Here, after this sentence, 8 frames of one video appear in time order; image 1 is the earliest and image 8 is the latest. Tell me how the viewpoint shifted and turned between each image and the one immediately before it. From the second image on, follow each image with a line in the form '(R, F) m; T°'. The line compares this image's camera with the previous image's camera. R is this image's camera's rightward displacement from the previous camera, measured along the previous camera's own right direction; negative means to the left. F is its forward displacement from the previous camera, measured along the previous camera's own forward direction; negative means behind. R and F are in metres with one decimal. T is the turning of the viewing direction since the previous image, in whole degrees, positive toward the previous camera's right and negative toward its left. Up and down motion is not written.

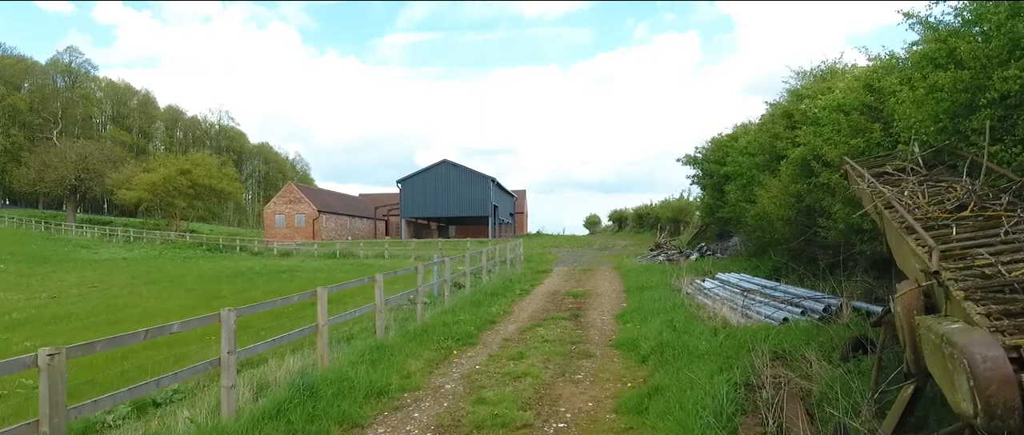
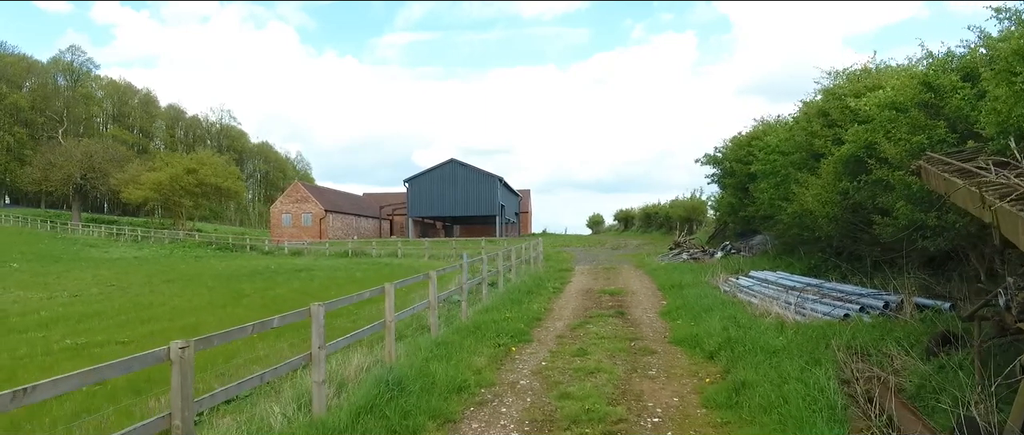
(-0.8, 0.0) m; 0°
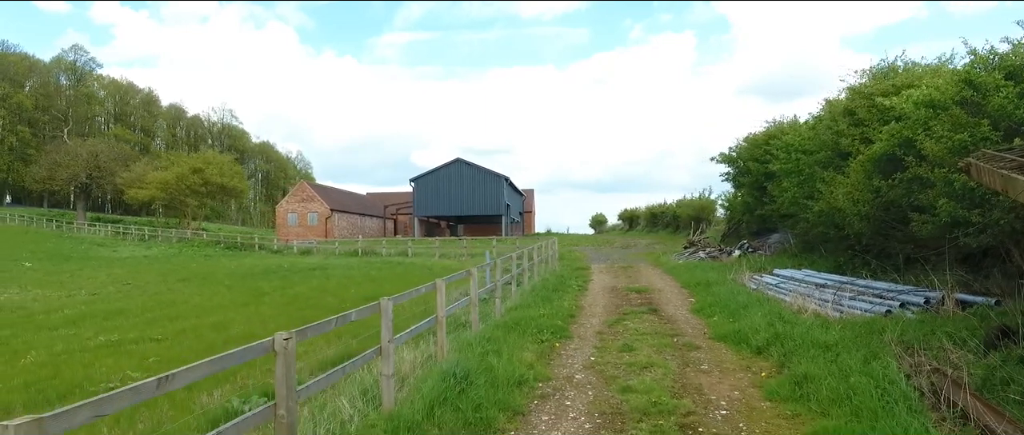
(-0.6, -0.1) m; 0°
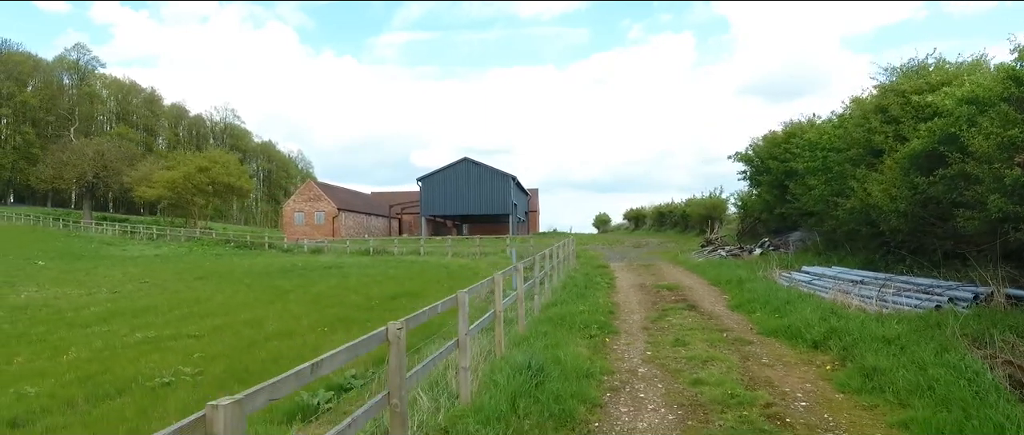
(-0.7, 0.0) m; 0°
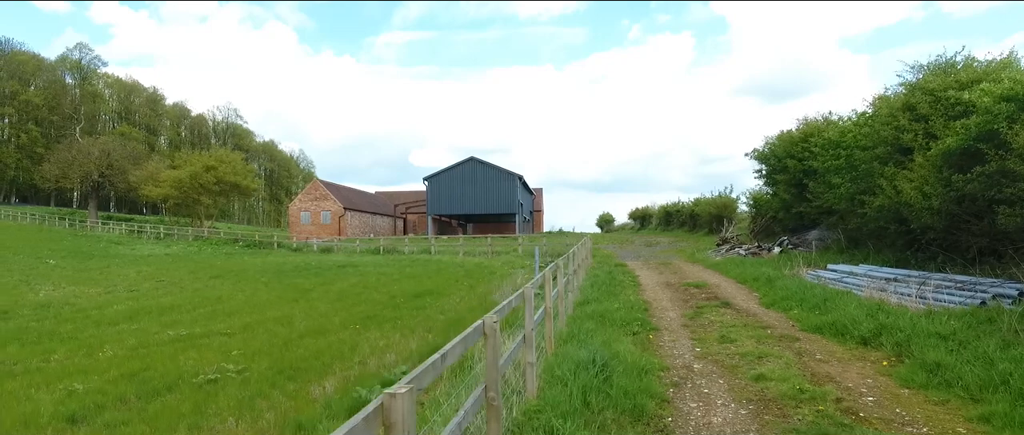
(-0.6, 0.0) m; 0°
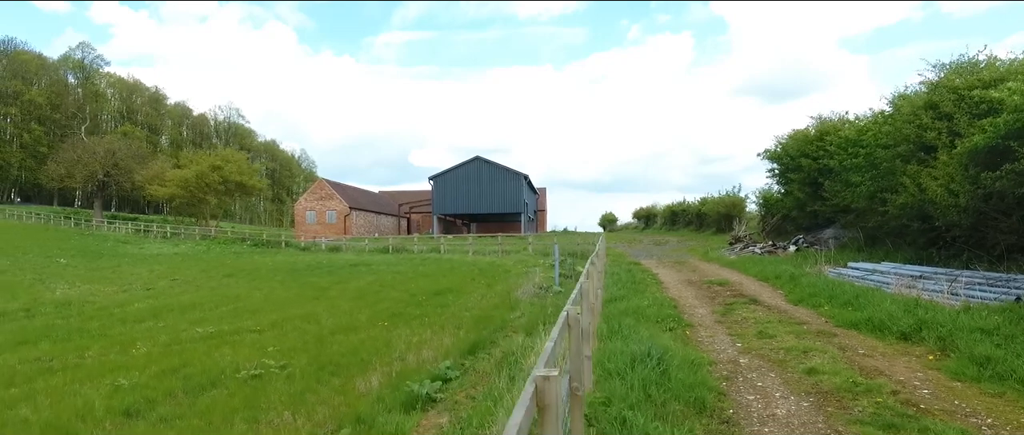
(-0.5, -0.1) m; 0°
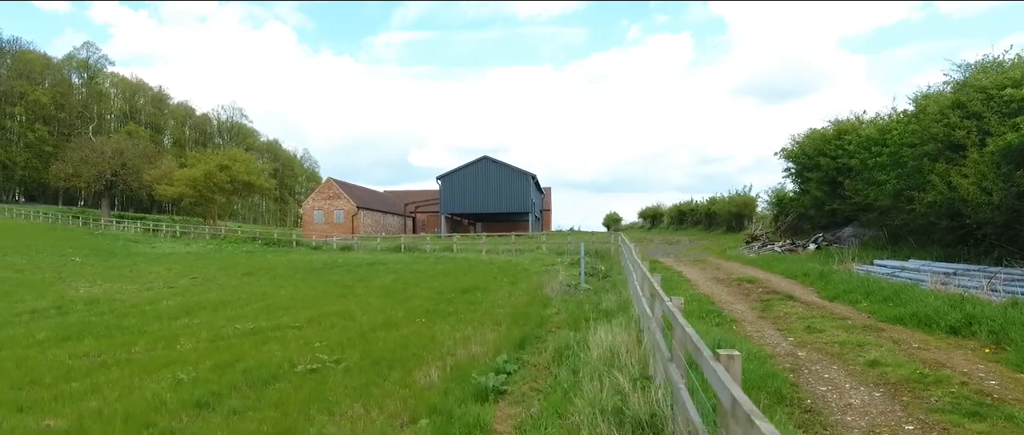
(-0.7, -0.1) m; 0°
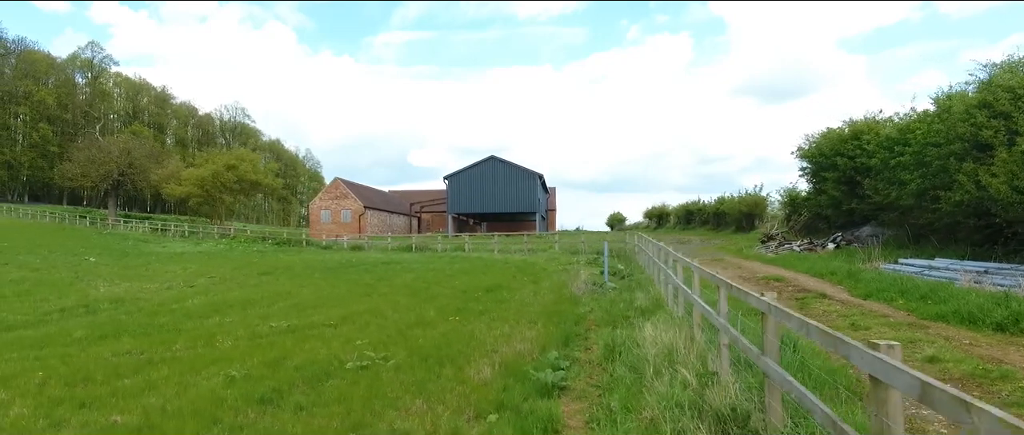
(-0.6, -0.1) m; 0°
